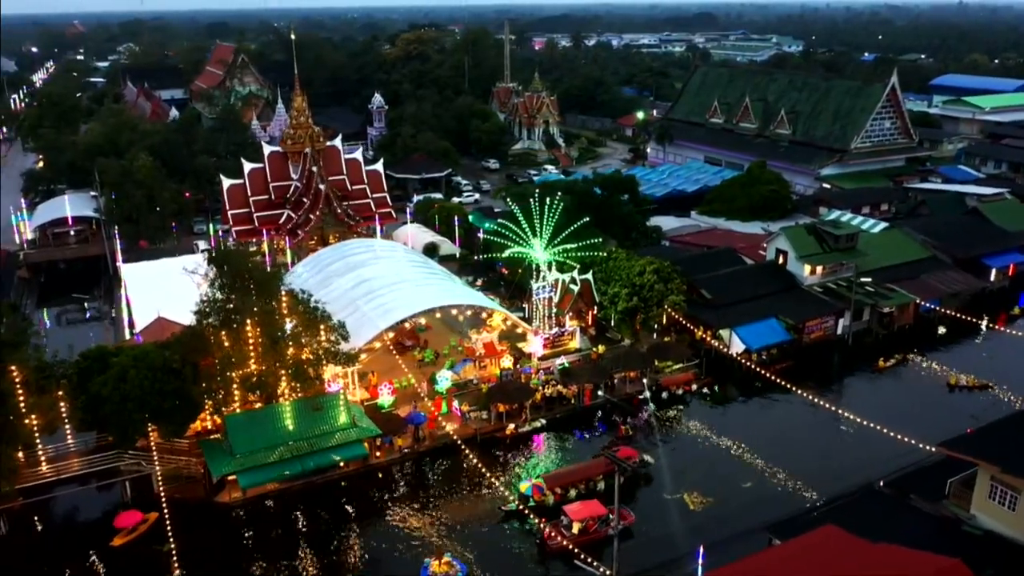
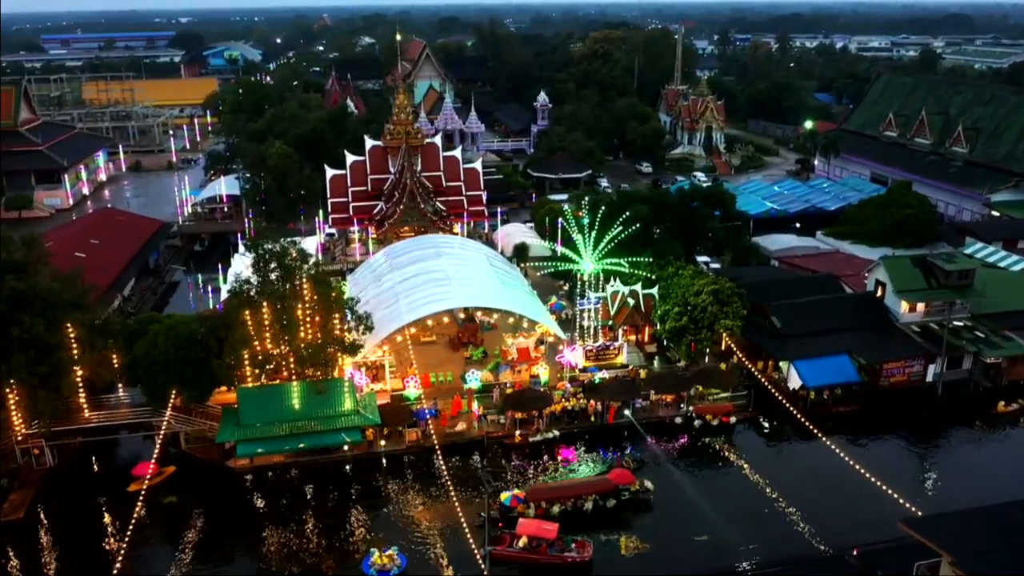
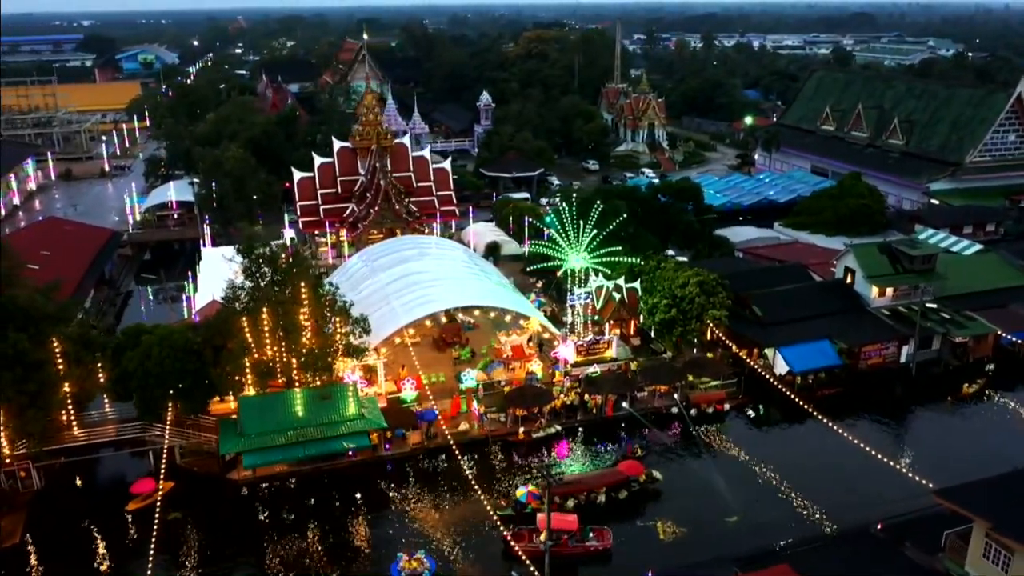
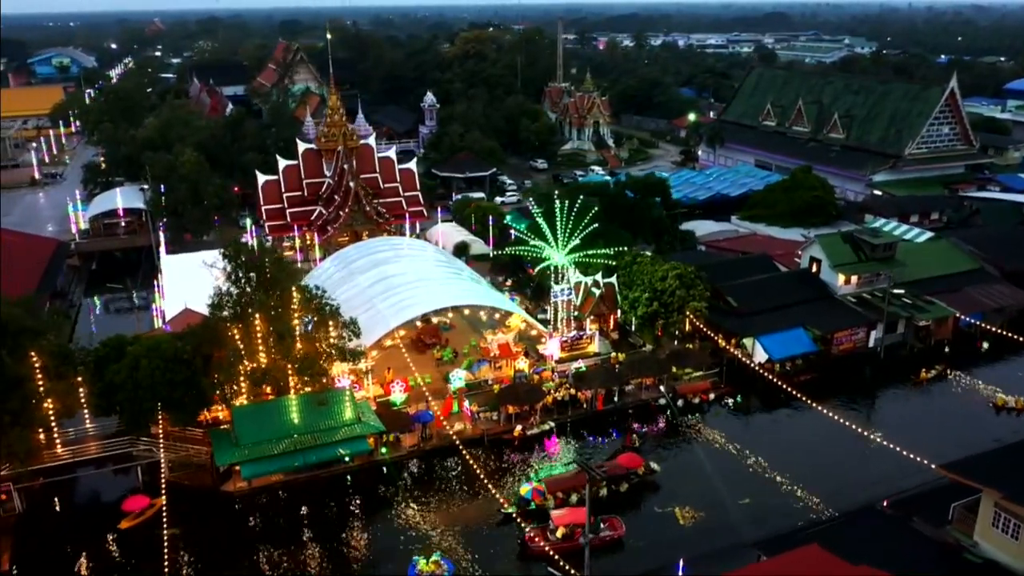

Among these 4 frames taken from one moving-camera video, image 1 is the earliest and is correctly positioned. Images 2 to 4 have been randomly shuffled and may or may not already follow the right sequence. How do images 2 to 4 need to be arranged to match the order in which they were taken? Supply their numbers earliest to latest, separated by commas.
4, 3, 2
